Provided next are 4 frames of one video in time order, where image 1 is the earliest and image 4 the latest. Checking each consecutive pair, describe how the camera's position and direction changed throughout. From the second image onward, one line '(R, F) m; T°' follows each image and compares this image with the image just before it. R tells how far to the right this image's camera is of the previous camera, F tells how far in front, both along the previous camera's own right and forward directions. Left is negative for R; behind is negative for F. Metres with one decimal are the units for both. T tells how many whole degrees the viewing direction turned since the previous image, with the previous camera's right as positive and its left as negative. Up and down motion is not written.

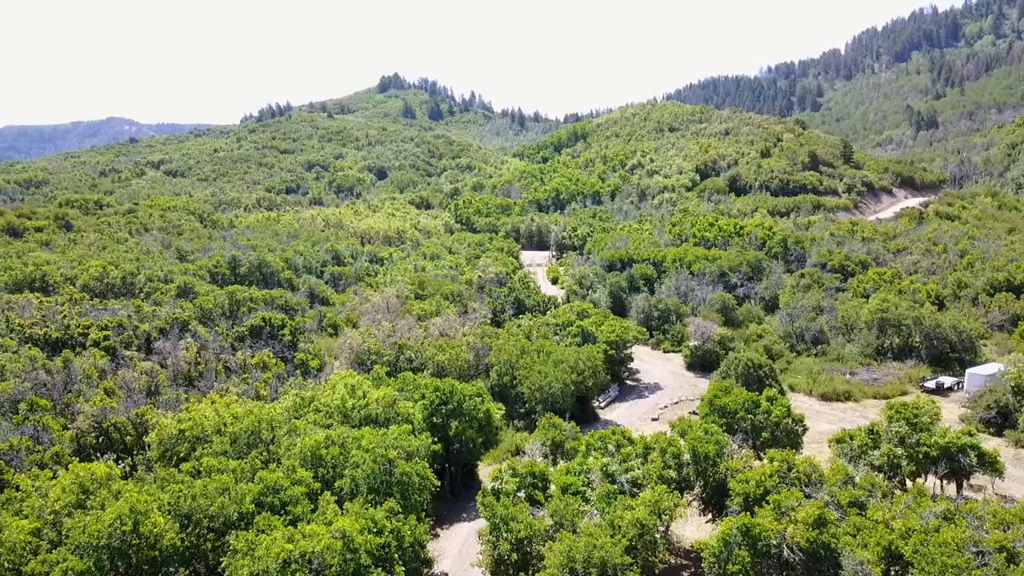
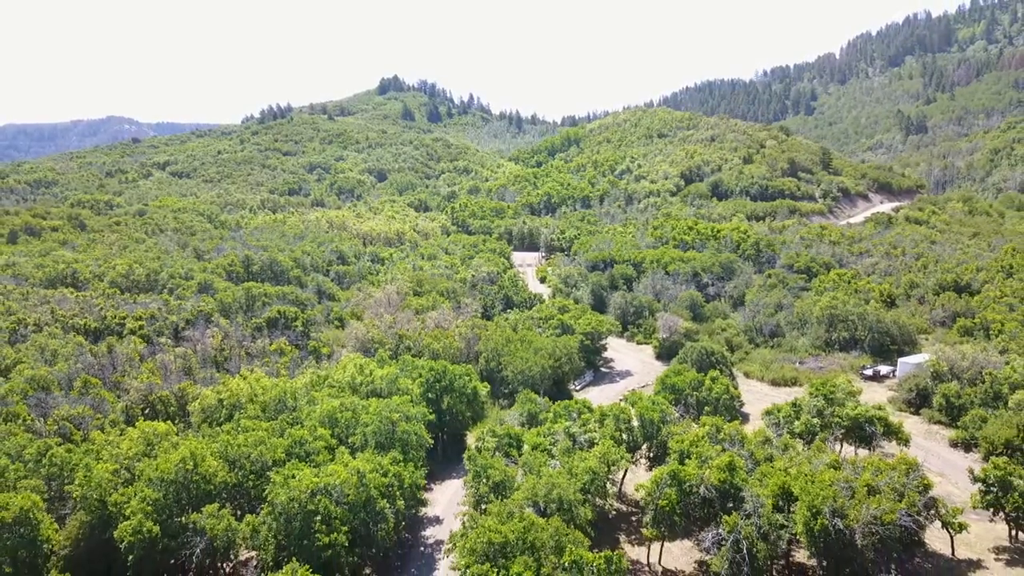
(+1.2, -7.2) m; 0°
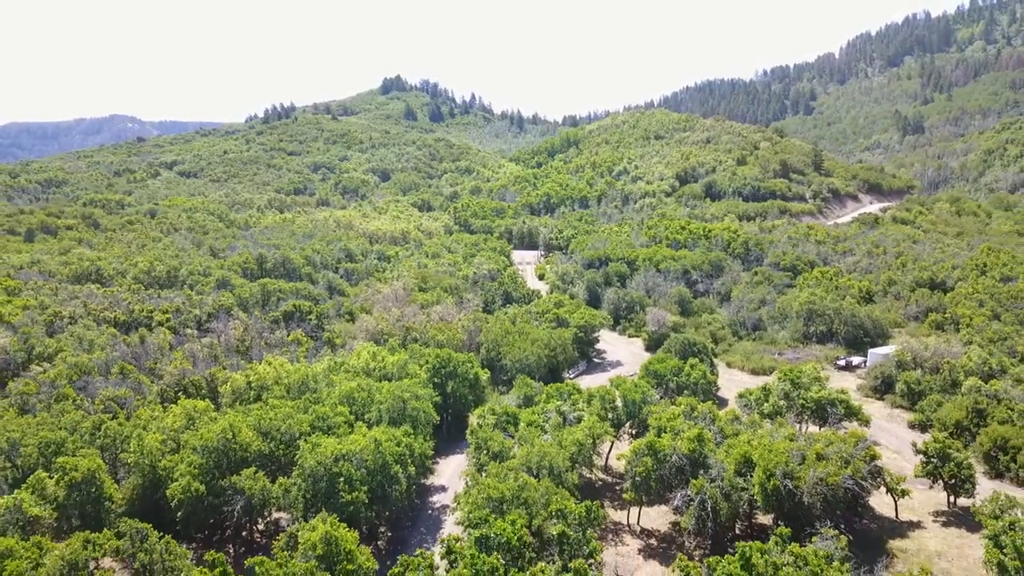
(+0.3, -4.9) m; 0°
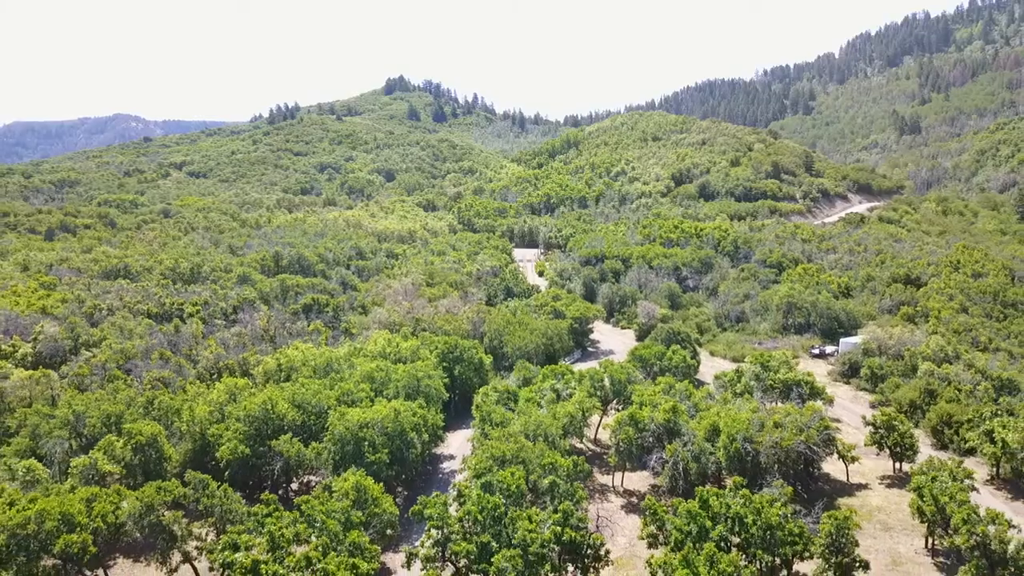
(+0.2, -6.0) m; 0°
